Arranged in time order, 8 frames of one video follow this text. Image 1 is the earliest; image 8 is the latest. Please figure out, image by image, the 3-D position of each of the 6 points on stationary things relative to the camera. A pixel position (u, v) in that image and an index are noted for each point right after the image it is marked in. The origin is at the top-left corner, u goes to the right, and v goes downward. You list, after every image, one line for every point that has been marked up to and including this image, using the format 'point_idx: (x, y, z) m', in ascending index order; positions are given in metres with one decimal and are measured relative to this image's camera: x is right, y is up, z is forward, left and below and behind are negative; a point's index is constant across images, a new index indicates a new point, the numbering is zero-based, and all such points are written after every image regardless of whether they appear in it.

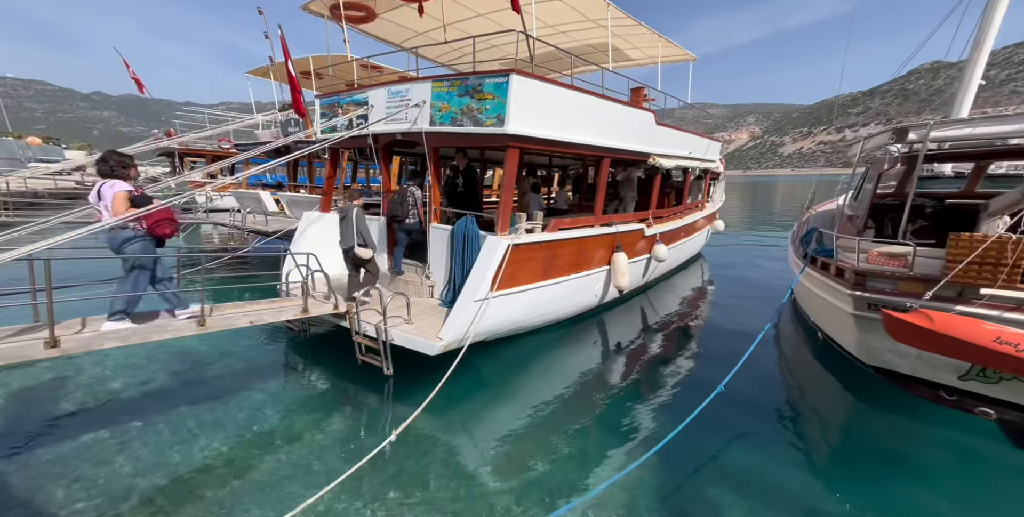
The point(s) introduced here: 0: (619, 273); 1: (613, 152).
0: (+1.9, -0.3, +7.6) m
1: (+1.7, +1.9, +7.4) m
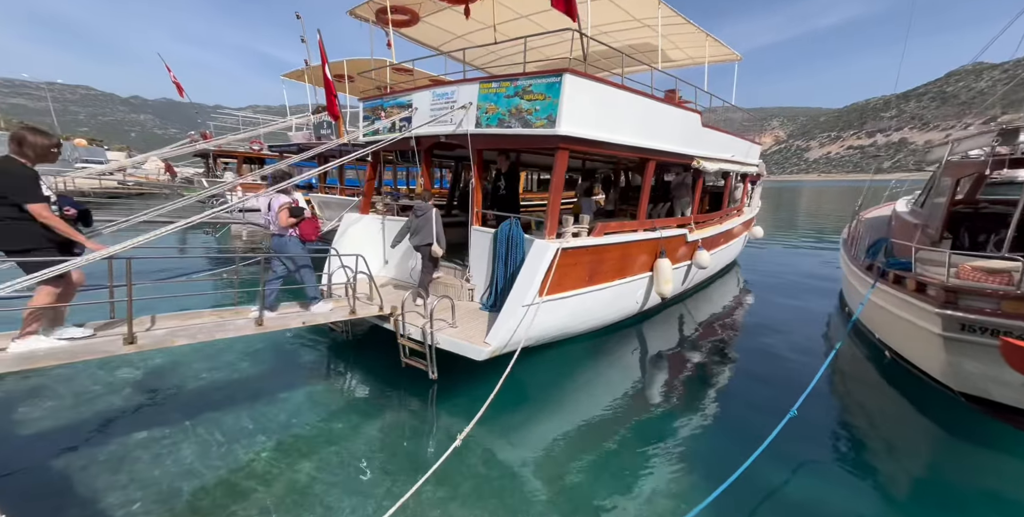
0: (+2.6, -0.4, +7.4) m
1: (+2.4, +1.8, +7.3) m
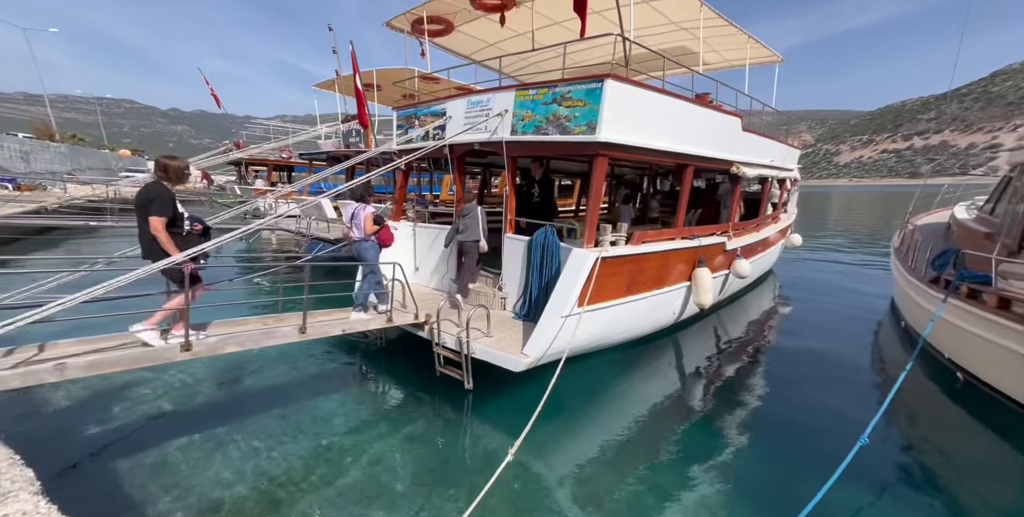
0: (+3.1, -0.5, +7.2) m
1: (+3.0, +1.6, +7.0) m
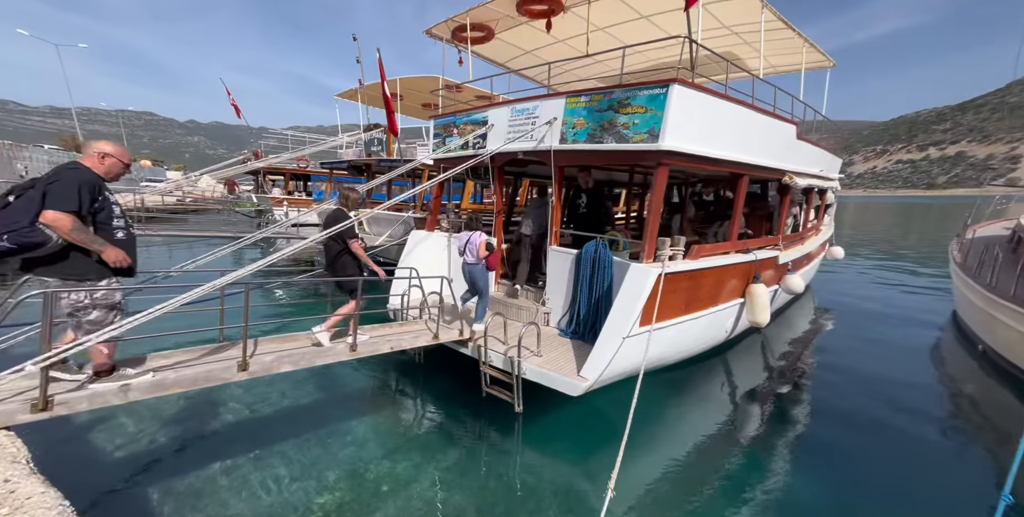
0: (+3.8, -0.7, +6.8) m
1: (+3.7, +1.4, +6.7) m
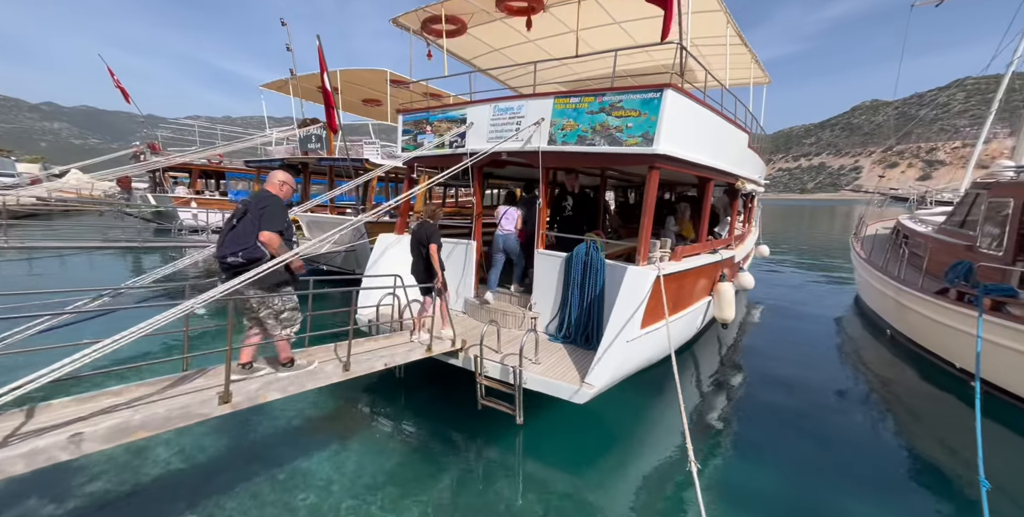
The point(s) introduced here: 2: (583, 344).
0: (+3.5, -0.7, +7.2) m
1: (+3.4, +1.4, +7.1) m
2: (+1.0, -1.1, +5.9) m
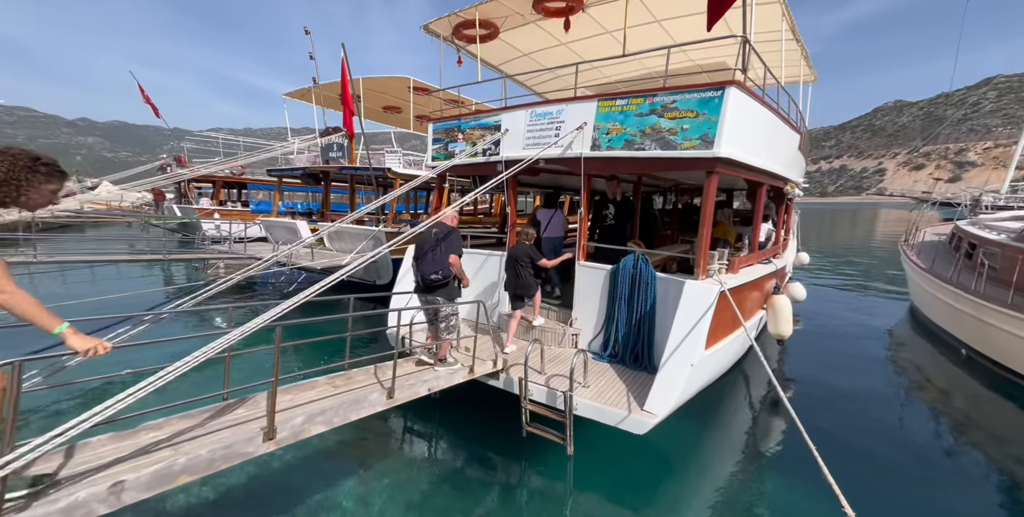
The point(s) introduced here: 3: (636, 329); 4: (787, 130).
0: (+4.1, -0.9, +6.7) m
1: (+3.9, +1.2, +6.6) m
2: (+1.5, -1.3, +5.4) m
3: (+1.6, -0.9, +5.5) m
4: (+4.2, +2.0, +6.7) m
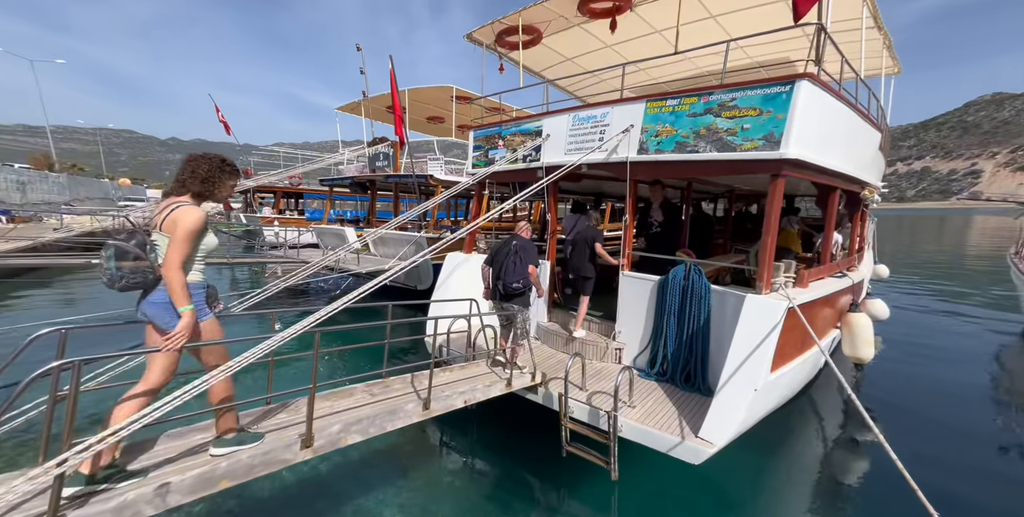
0: (+4.7, -1.1, +5.9) m
1: (+4.5, +1.1, +5.9) m
2: (+1.9, -1.4, +4.9) m
3: (+2.0, -1.0, +5.0) m
4: (+4.8, +1.8, +6.0) m
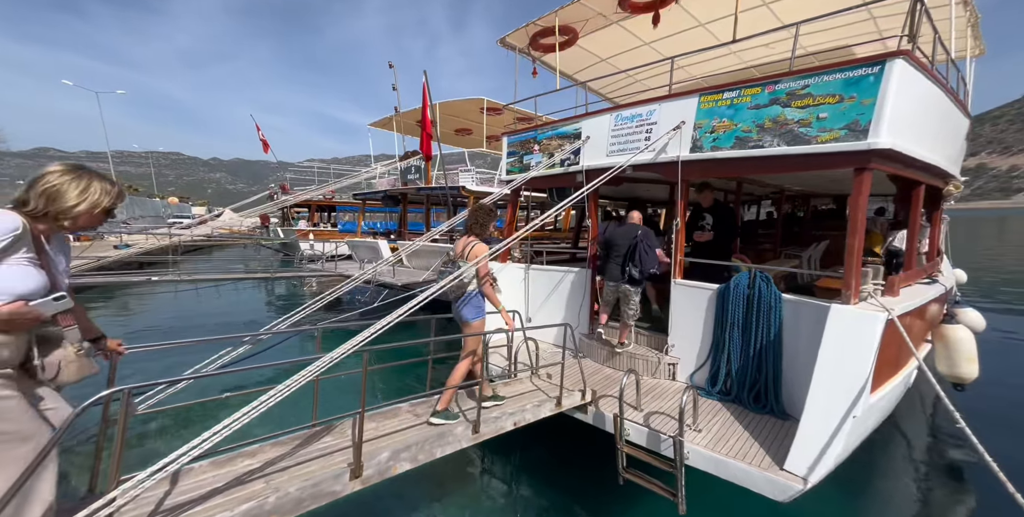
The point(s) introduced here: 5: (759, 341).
0: (+5.2, -1.1, +5.2) m
1: (+5.0, +1.0, +5.3) m
2: (+2.4, -1.5, +4.4) m
3: (+2.5, -1.1, +4.5) m
4: (+5.3, +1.8, +5.4) m
5: (+2.5, -0.9, +4.5) m
